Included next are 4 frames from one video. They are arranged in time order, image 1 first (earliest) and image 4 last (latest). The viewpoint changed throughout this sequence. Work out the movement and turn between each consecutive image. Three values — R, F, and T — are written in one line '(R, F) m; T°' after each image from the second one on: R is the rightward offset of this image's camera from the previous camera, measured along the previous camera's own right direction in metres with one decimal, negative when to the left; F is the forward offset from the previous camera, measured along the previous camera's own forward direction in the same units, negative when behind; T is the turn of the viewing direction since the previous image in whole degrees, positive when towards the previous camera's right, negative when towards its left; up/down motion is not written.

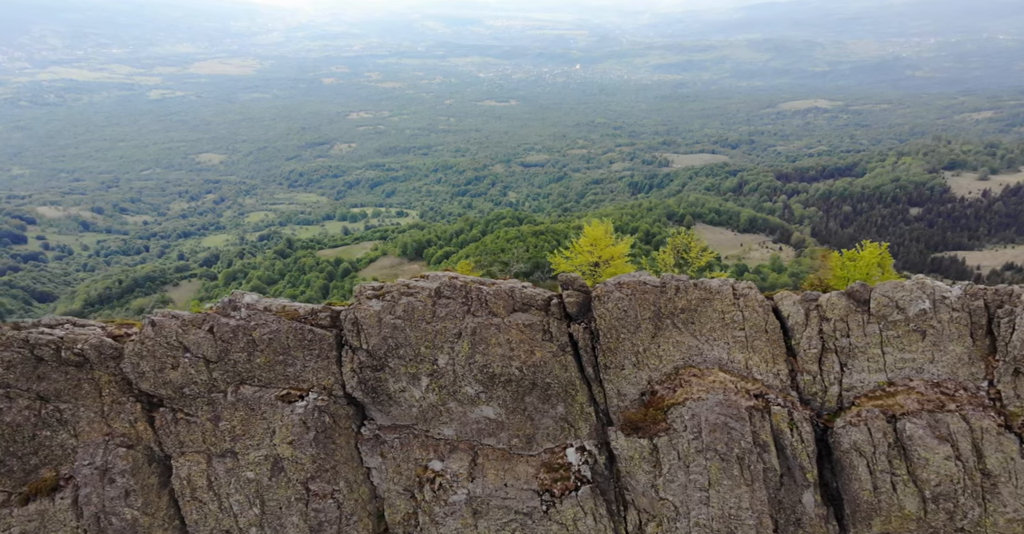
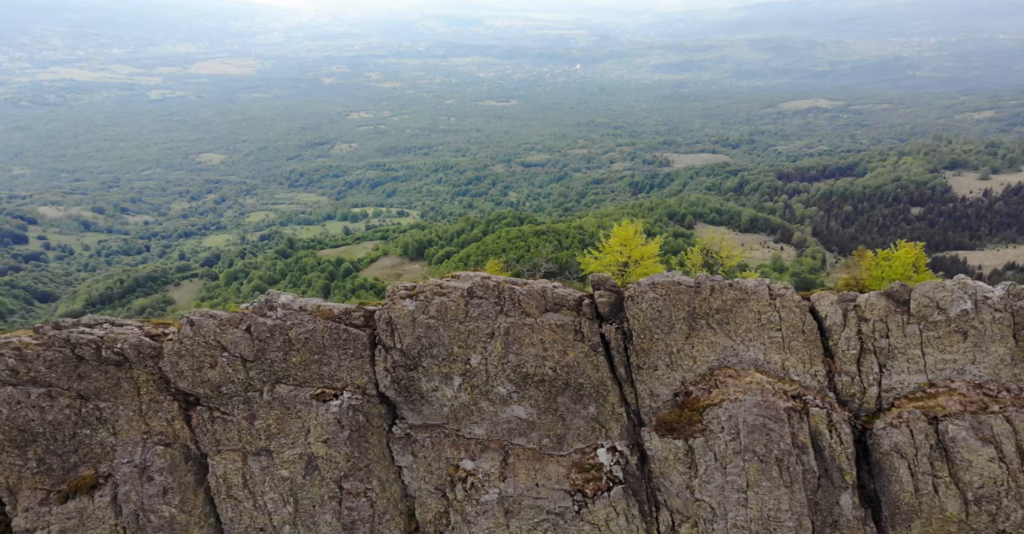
(-0.8, 0.0) m; -1°
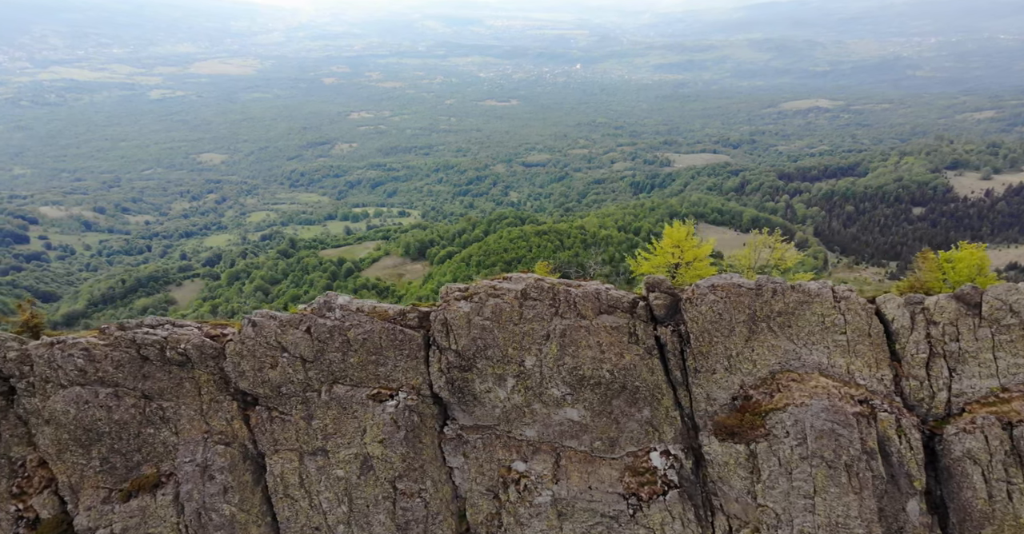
(-1.5, 0.0) m; -1°
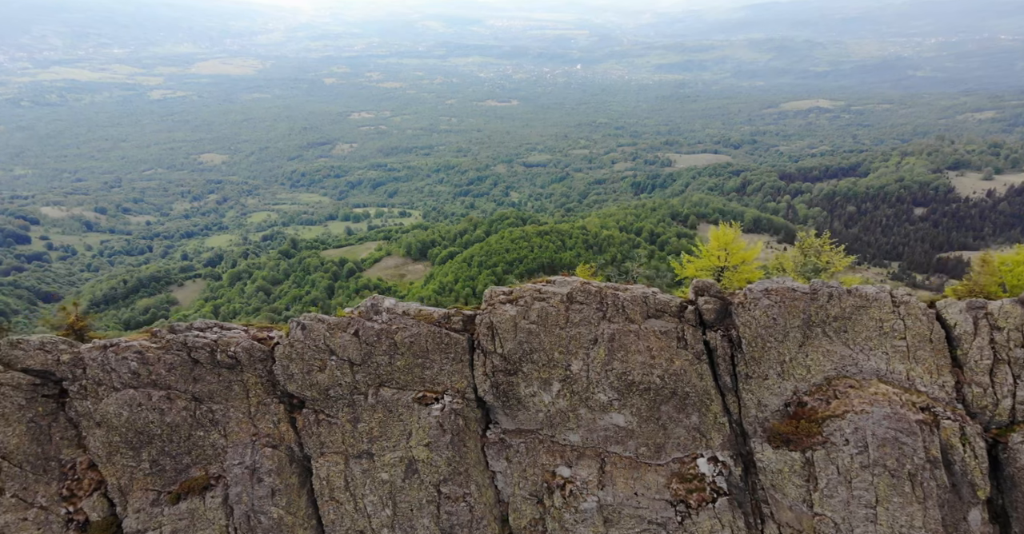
(-1.1, +0.2) m; -1°
